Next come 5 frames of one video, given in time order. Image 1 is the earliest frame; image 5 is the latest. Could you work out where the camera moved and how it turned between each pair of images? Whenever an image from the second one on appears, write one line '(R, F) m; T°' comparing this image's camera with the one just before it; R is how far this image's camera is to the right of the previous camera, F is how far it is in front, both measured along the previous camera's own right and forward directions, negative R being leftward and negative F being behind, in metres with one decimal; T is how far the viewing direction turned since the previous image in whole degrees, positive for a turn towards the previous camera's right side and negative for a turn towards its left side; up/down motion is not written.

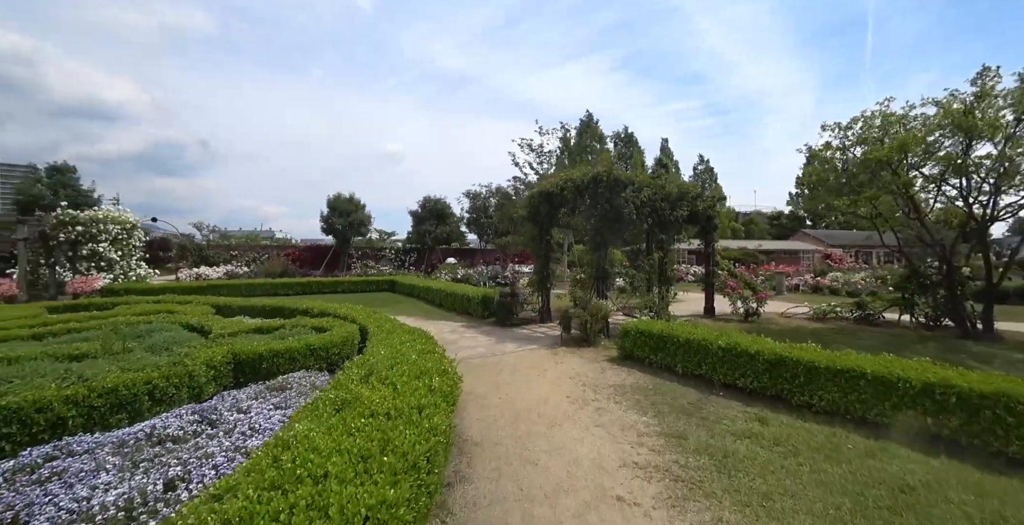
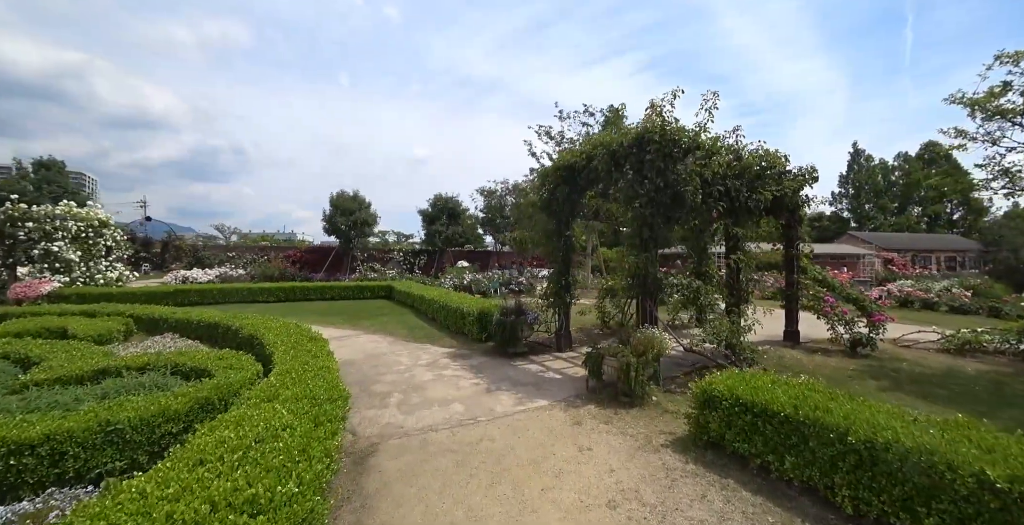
(+0.2, +2.5) m; -3°
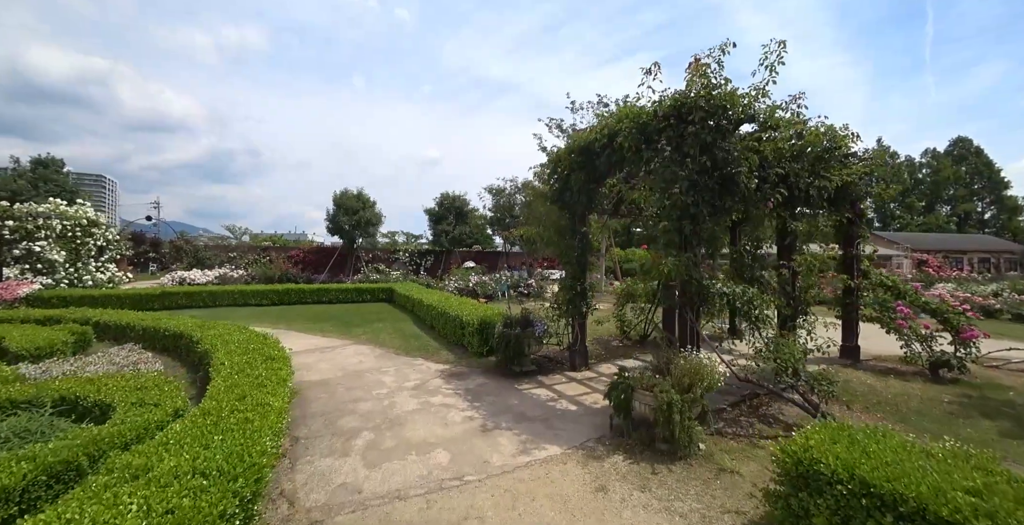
(+0.1, +1.0) m; -1°
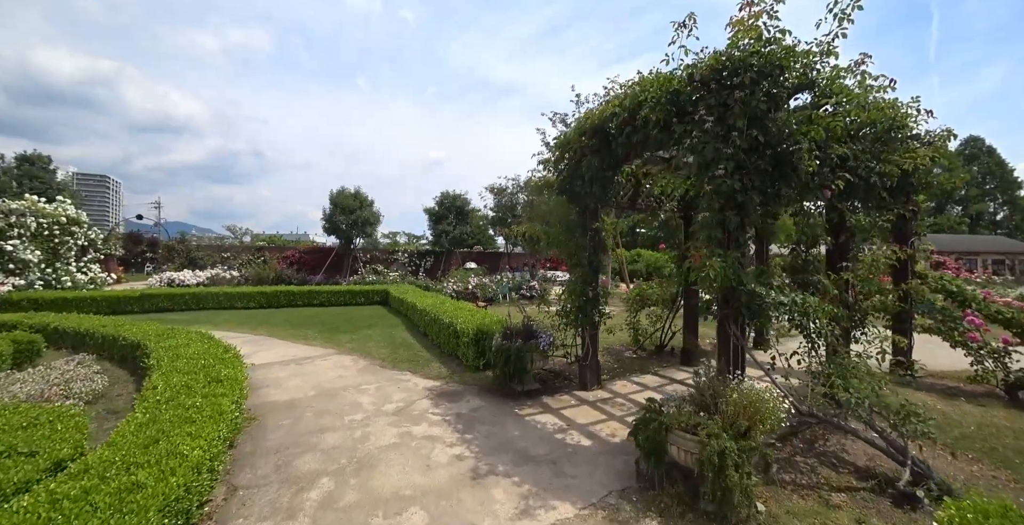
(0.0, +0.8) m; 0°
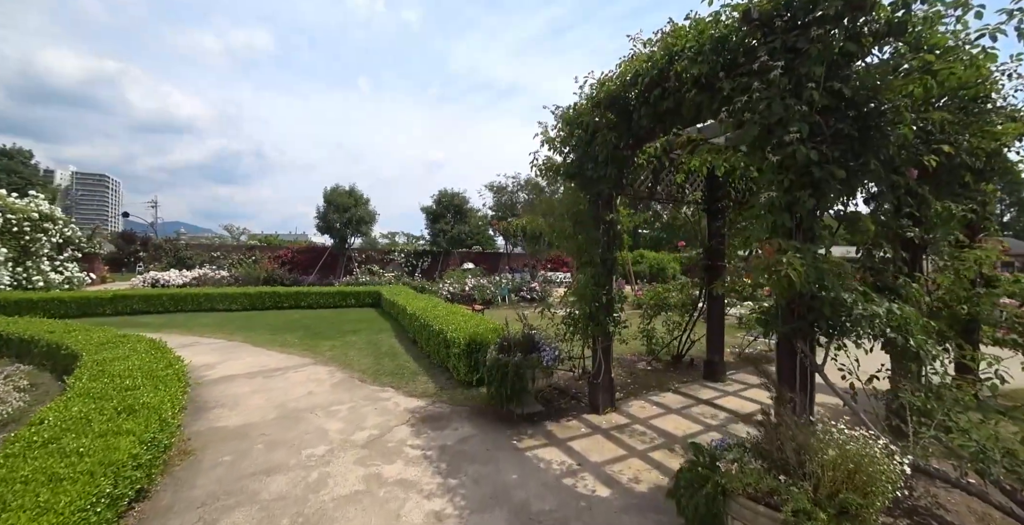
(0.0, +0.8) m; 0°
